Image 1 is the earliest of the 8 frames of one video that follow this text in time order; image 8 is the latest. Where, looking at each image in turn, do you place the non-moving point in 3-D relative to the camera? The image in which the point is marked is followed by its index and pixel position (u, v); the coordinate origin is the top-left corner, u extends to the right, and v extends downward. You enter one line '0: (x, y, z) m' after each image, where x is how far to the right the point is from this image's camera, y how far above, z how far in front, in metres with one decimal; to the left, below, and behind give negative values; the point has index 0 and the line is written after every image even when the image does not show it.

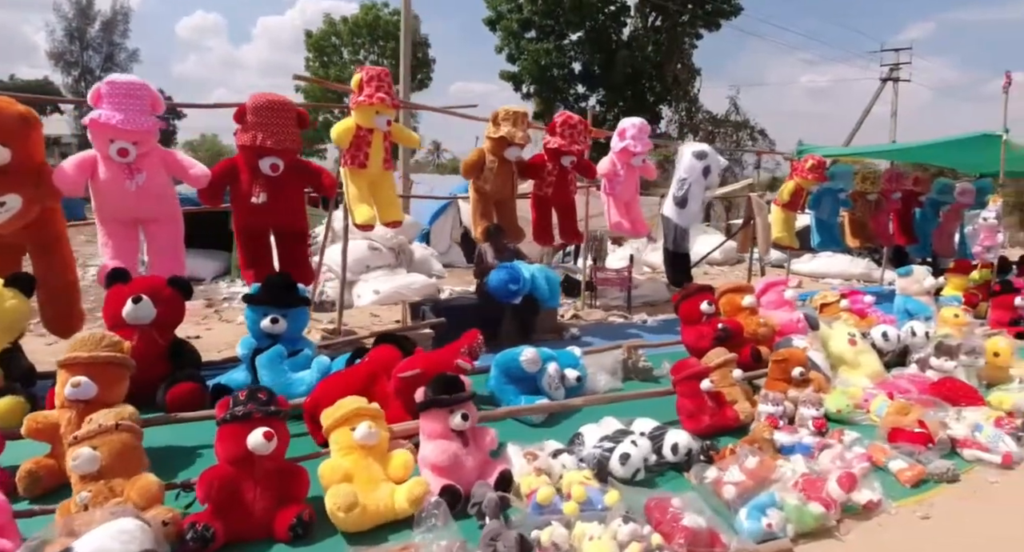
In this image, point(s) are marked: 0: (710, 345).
0: (+1.2, -0.4, +4.5) m
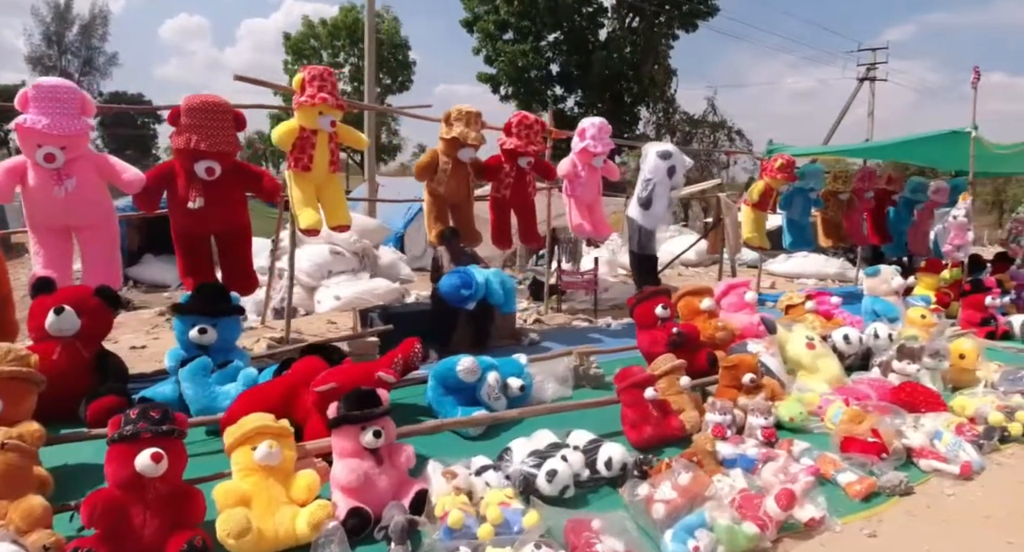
0: (+0.9, -0.4, +4.3) m
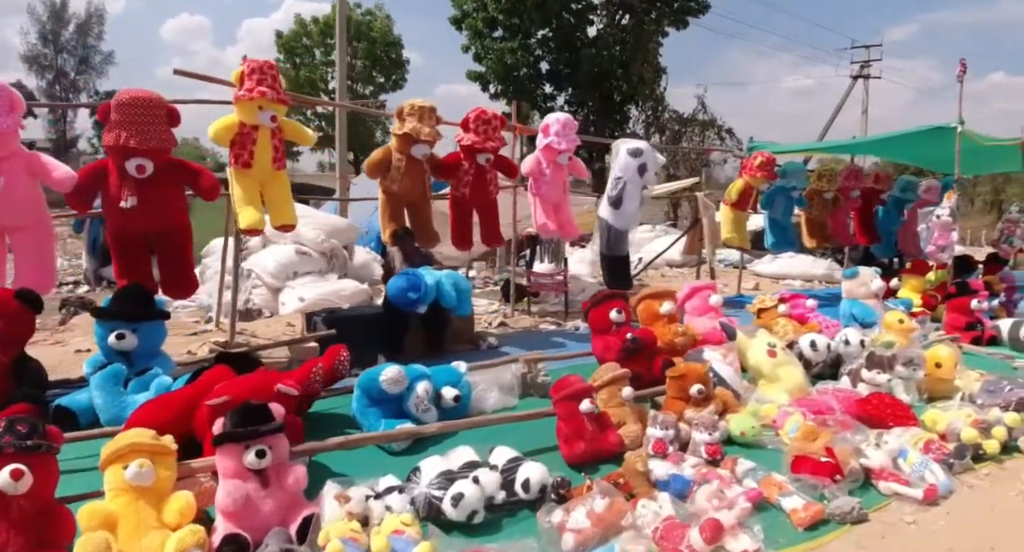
0: (+0.6, -0.4, +4.1) m
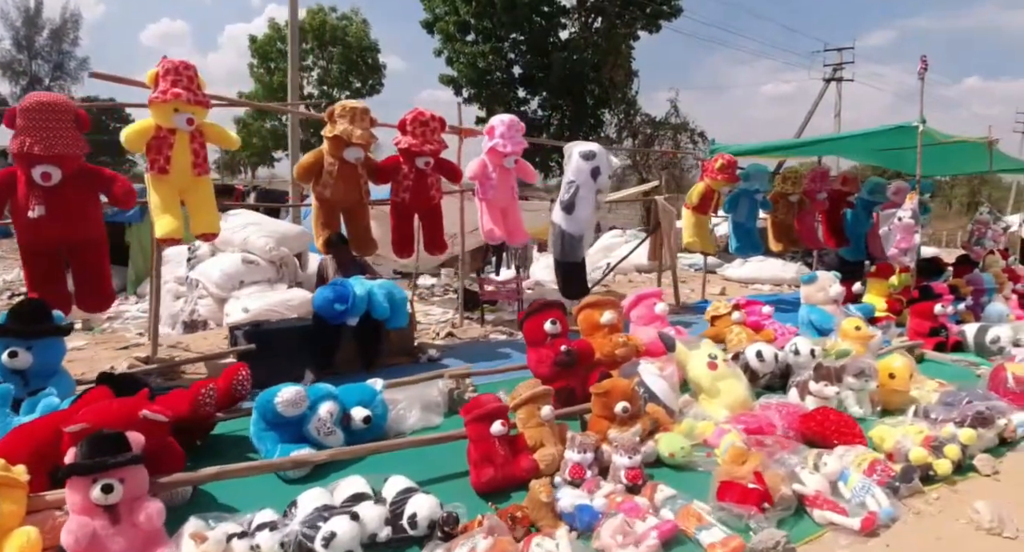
0: (+0.2, -0.5, +3.9) m
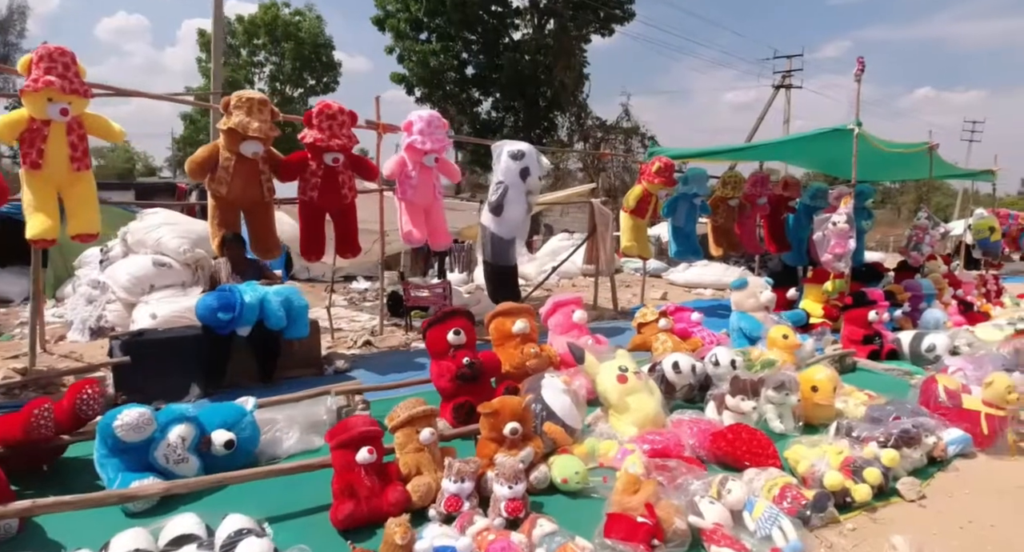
0: (-0.3, -0.5, +3.6) m
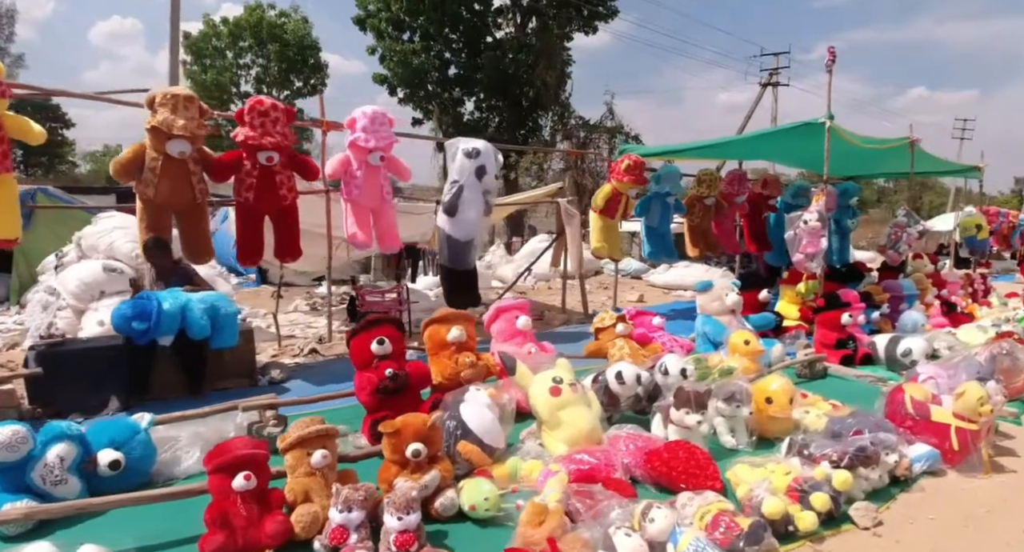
0: (-0.6, -0.5, +3.3) m
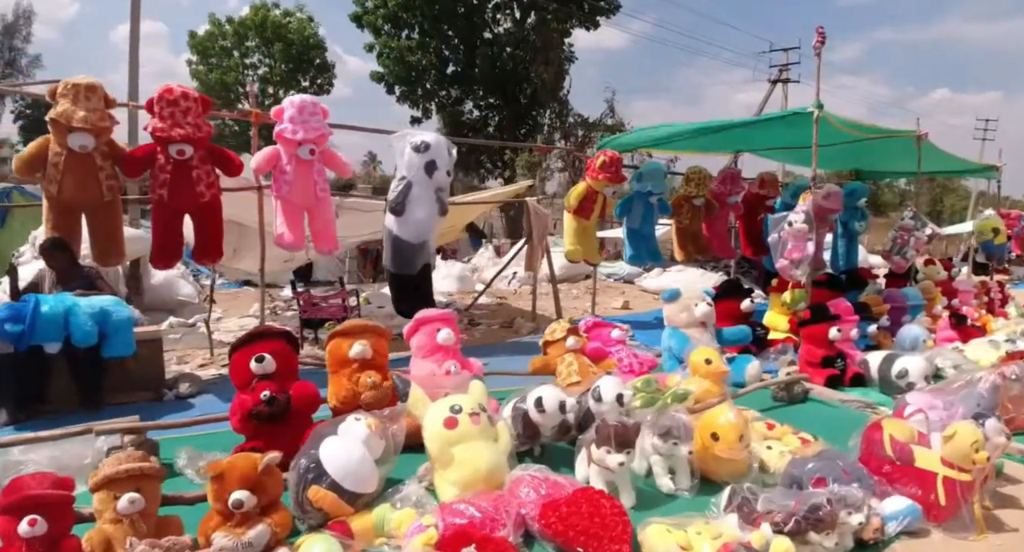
0: (-1.0, -0.6, +2.8) m
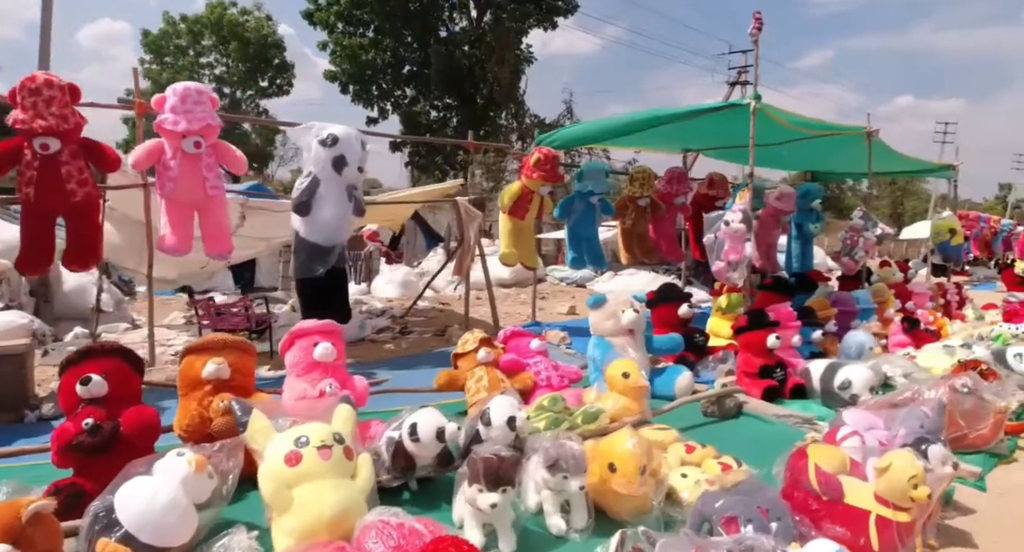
0: (-1.4, -0.6, +2.3) m
